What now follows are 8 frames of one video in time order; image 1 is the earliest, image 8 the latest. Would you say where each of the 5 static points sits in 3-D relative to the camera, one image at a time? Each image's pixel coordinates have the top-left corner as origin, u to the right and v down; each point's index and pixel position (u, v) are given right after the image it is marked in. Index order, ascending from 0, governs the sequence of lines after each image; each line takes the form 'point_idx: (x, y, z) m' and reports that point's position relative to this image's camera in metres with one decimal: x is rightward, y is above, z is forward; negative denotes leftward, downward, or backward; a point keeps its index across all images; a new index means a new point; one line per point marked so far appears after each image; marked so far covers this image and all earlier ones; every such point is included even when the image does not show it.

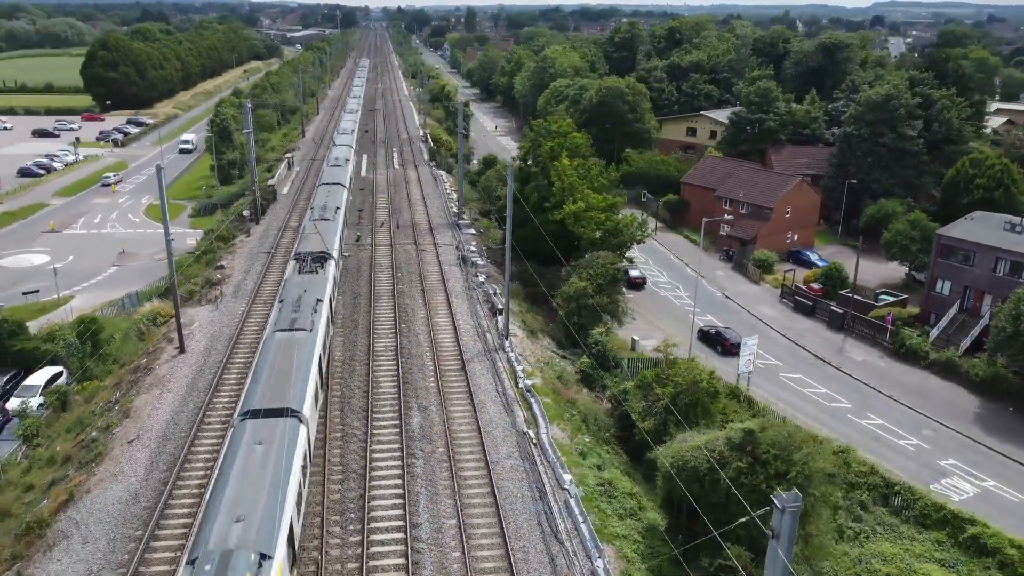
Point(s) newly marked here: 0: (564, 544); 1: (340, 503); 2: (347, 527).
0: (+1.0, -5.1, +16.1) m
1: (-3.6, -4.5, +17.1) m
2: (-3.3, -4.8, +16.3) m
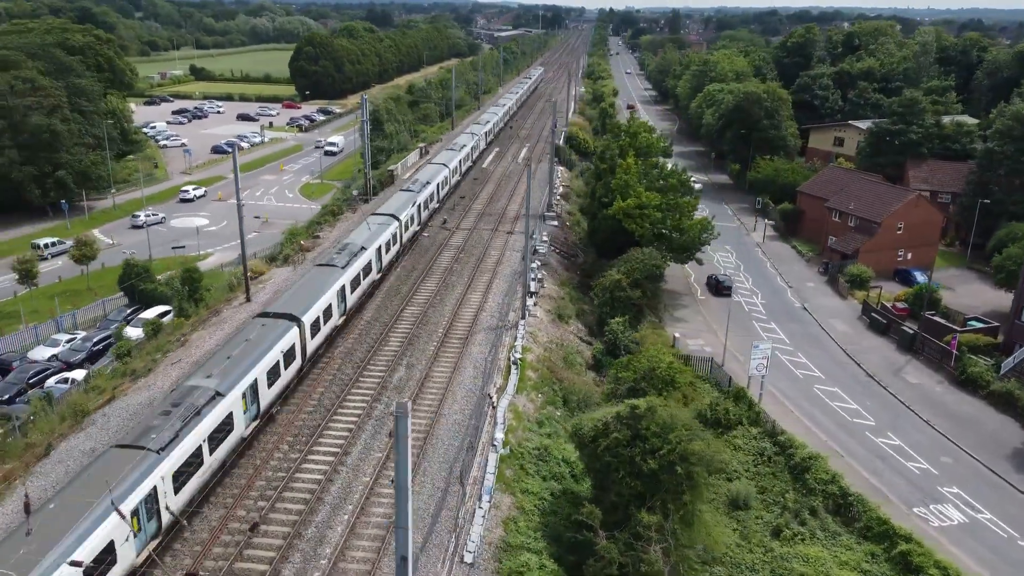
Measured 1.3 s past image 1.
0: (-1.1, -4.5, +18.2) m
1: (-5.3, -3.5, +20.3) m
2: (-5.2, -3.8, +19.5) m
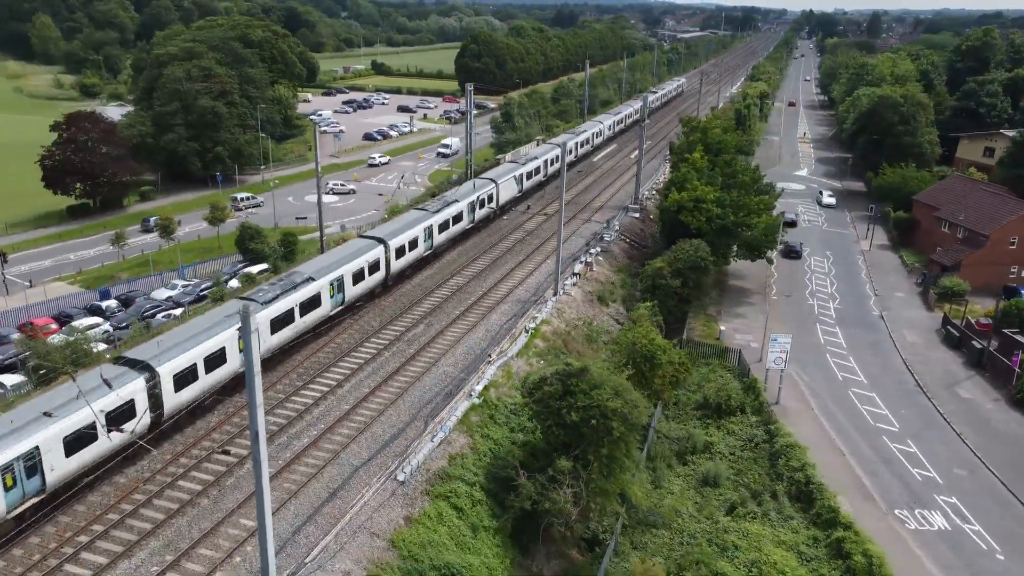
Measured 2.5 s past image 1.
0: (-2.2, -3.5, +20.7) m
1: (-5.8, -2.2, +23.7) m
2: (-5.9, -2.5, +22.9) m
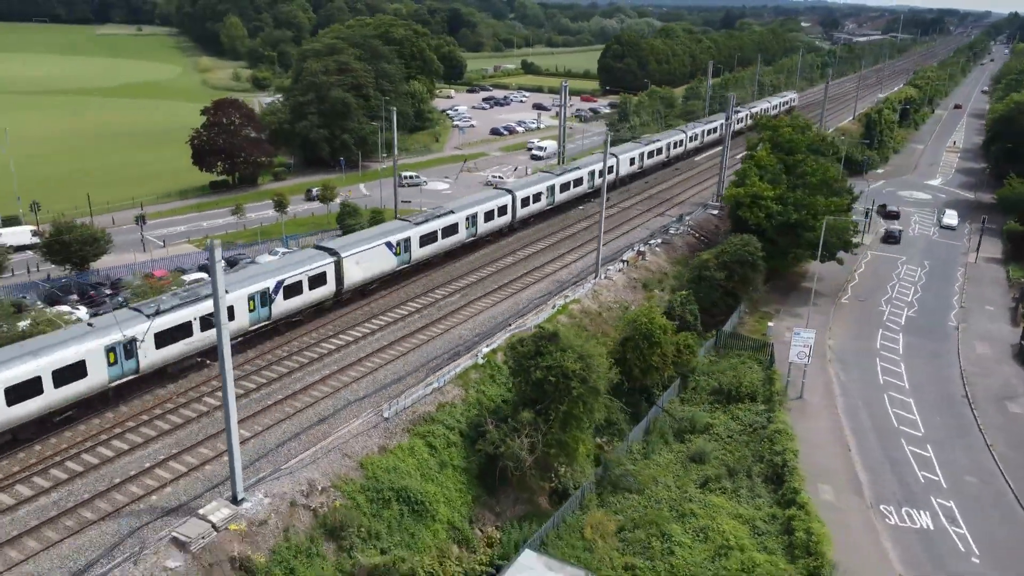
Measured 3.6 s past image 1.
0: (-2.5, -2.5, +23.3) m
1: (-5.3, -1.0, +26.8) m
2: (-5.6, -1.3, +26.1) m
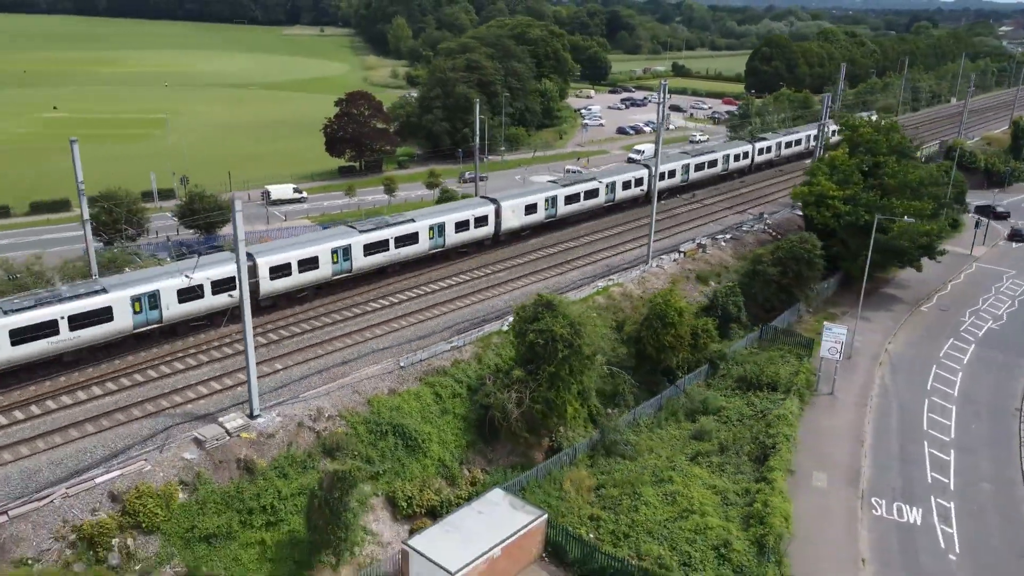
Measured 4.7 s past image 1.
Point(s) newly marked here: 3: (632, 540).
0: (-2.0, -1.5, +25.8) m
1: (-4.0, +0.1, +29.9) m
2: (-4.4, -0.1, +29.2) m
3: (+2.9, -6.2, +19.7) m
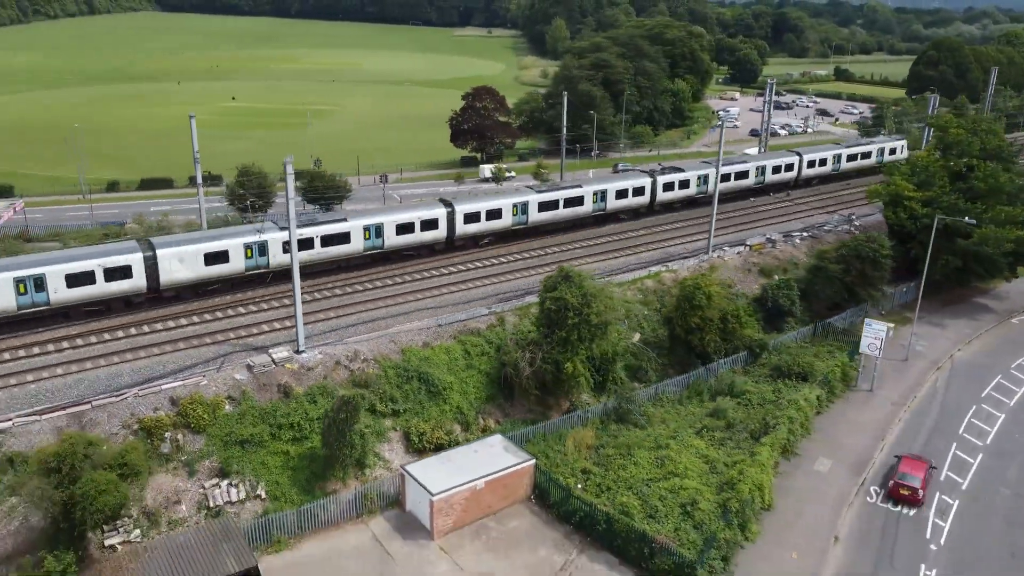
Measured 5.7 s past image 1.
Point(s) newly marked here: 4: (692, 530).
0: (-0.7, -0.5, +28.4) m
1: (-1.8, +1.2, +32.7) m
2: (-2.4, +1.0, +32.1) m
3: (+2.6, -5.4, +21.4) m
4: (+4.4, -5.8, +19.6) m
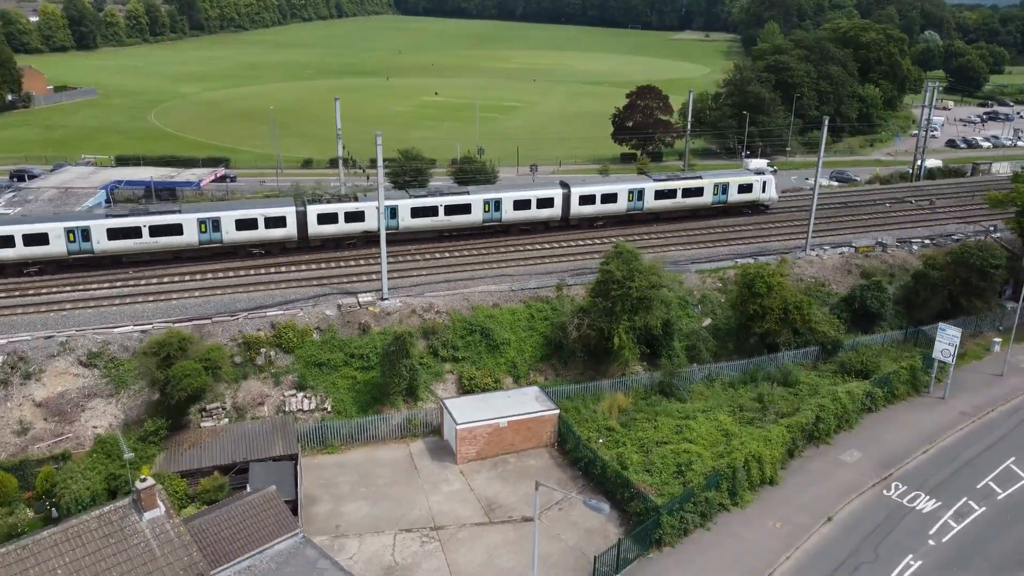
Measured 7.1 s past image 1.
0: (+2.2, +0.5, +30.9) m
1: (+2.4, +2.2, +35.3) m
2: (+1.6, +2.1, +34.9) m
3: (+3.2, -4.6, +23.3) m
4: (+4.4, -5.1, +21.2) m
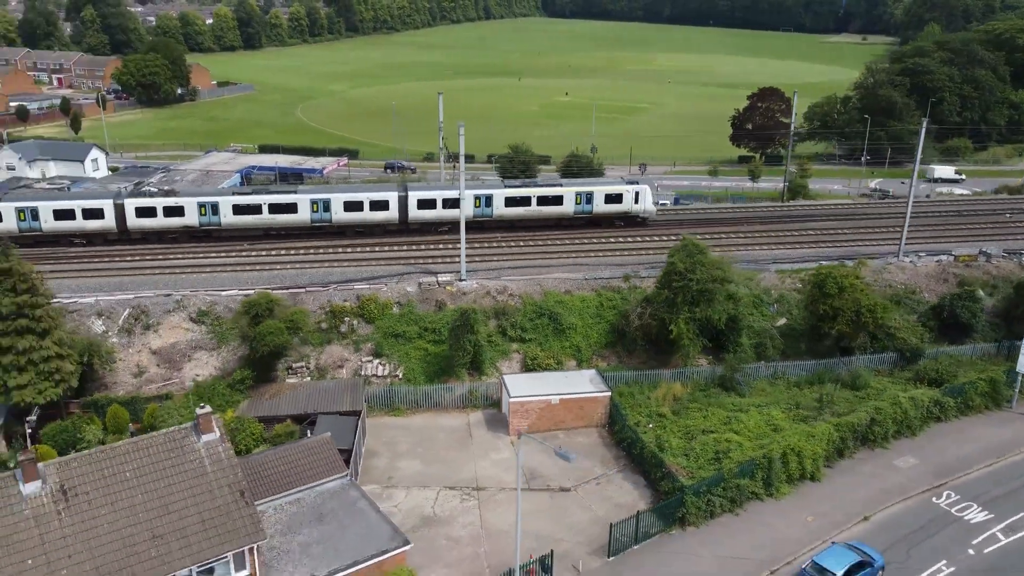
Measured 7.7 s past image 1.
0: (+5.2, +0.8, +31.6) m
1: (+6.2, +2.5, +36.0) m
2: (+5.4, +2.4, +35.7) m
3: (+4.6, -4.3, +24.0) m
4: (+5.4, -4.9, +21.7) m
